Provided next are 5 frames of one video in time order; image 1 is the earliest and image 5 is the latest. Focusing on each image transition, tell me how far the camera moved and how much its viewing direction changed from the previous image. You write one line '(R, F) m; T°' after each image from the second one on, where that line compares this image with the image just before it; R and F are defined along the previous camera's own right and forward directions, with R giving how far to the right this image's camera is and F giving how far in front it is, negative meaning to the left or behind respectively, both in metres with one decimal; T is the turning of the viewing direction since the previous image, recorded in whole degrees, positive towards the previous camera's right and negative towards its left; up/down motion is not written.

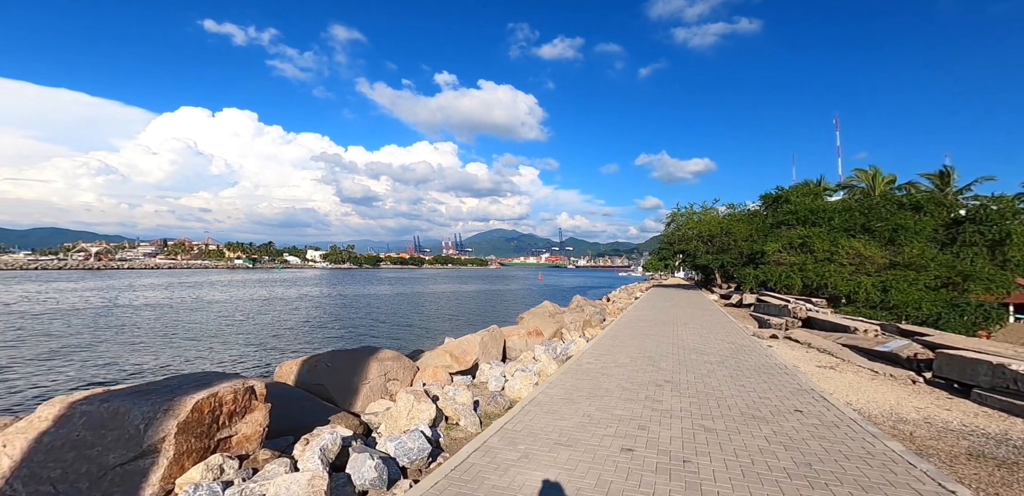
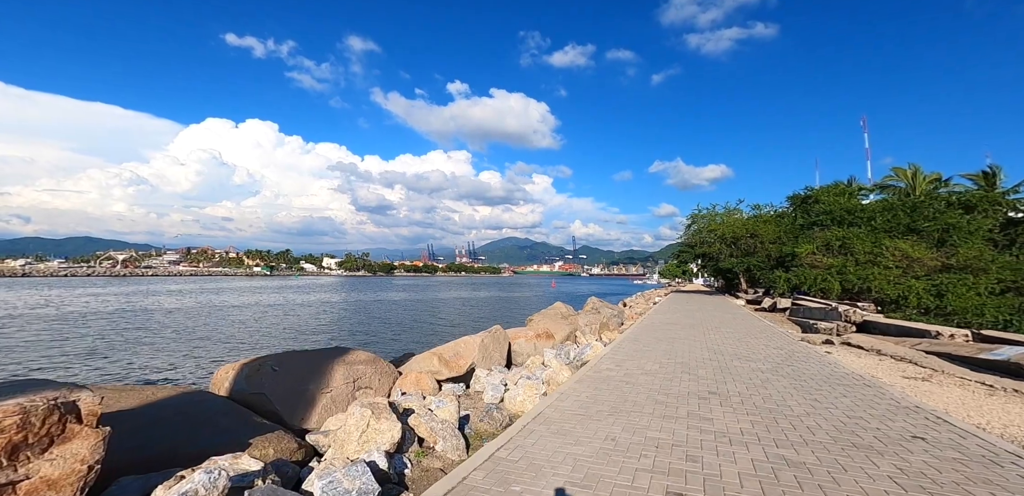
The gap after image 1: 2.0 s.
(+0.2, +1.9) m; -2°
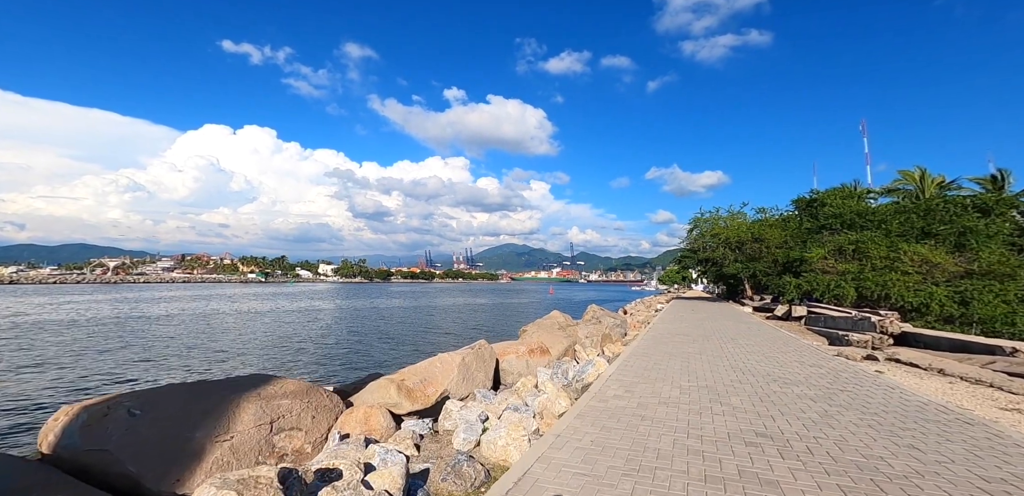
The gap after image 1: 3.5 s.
(+0.2, +1.9) m; 0°
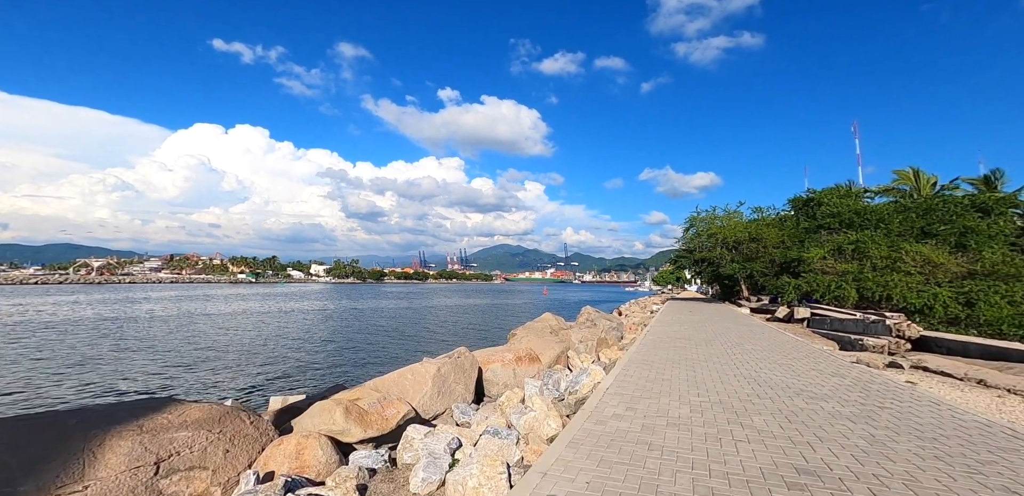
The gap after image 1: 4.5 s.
(+0.2, +1.2) m; +1°
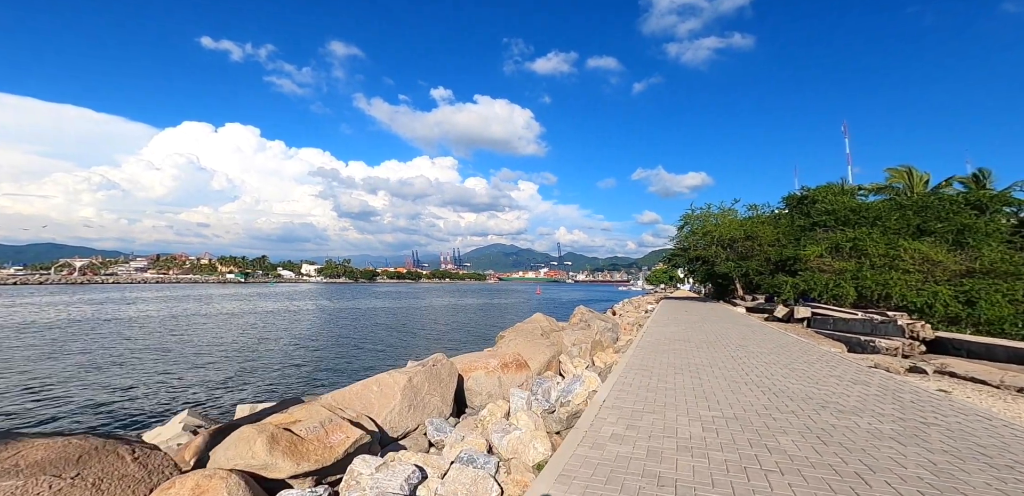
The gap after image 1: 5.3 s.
(+0.1, +1.0) m; +1°
